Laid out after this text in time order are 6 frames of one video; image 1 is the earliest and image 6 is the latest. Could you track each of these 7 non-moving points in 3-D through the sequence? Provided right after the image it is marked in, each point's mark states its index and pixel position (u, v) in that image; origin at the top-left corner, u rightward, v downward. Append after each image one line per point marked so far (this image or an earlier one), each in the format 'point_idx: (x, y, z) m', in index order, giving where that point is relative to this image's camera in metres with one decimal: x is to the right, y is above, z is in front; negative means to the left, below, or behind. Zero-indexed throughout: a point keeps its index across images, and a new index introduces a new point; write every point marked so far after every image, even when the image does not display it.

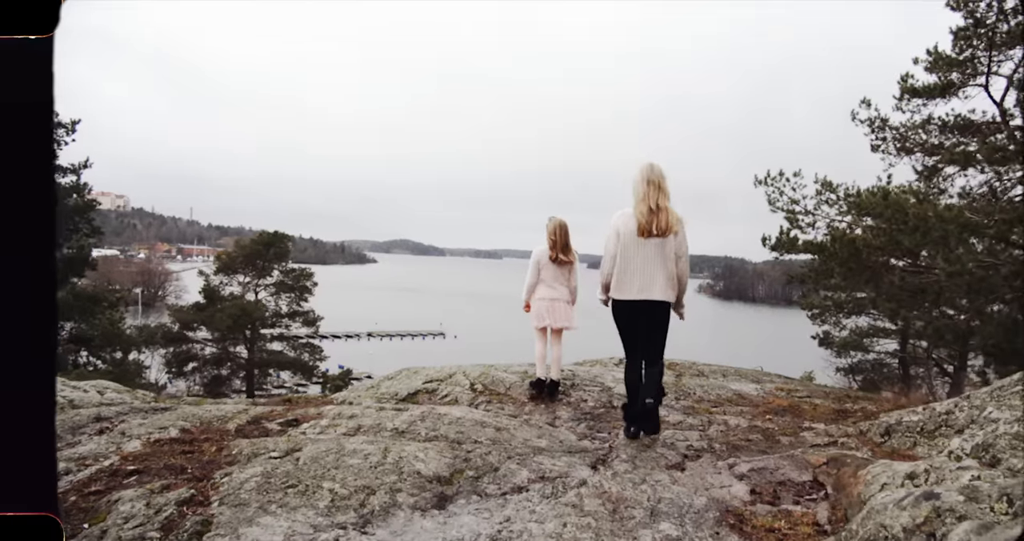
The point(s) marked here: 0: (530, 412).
0: (+0.2, -1.2, +5.4) m
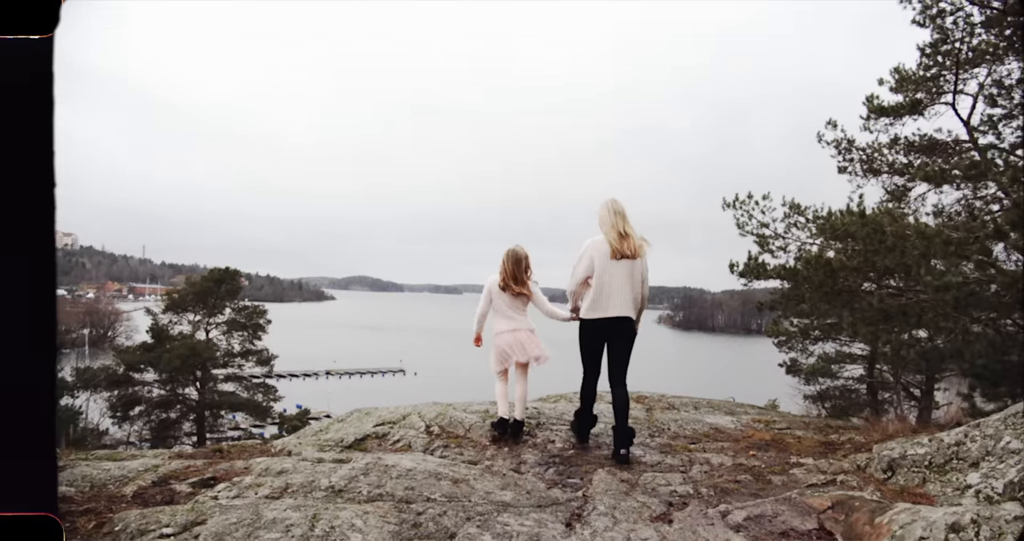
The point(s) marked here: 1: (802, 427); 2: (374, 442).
0: (-0.1, -1.5, +4.8) m
1: (+3.3, -1.8, +7.1) m
2: (-1.1, -1.4, +5.0) m
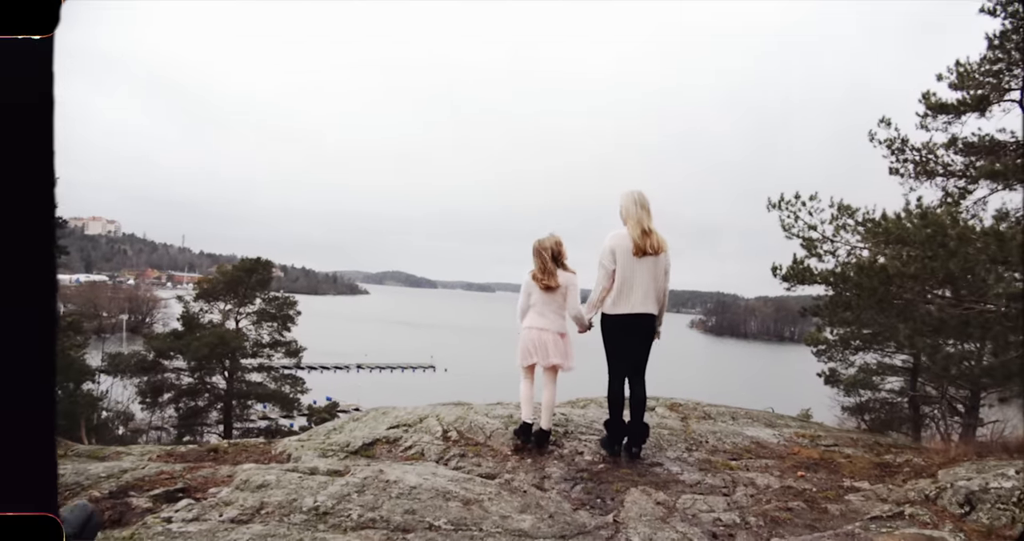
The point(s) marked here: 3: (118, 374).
0: (0.0, -1.4, +4.4) m
1: (+3.5, -1.8, +6.5) m
2: (-1.0, -1.3, +4.5) m
3: (-10.9, -2.9, +17.1) m
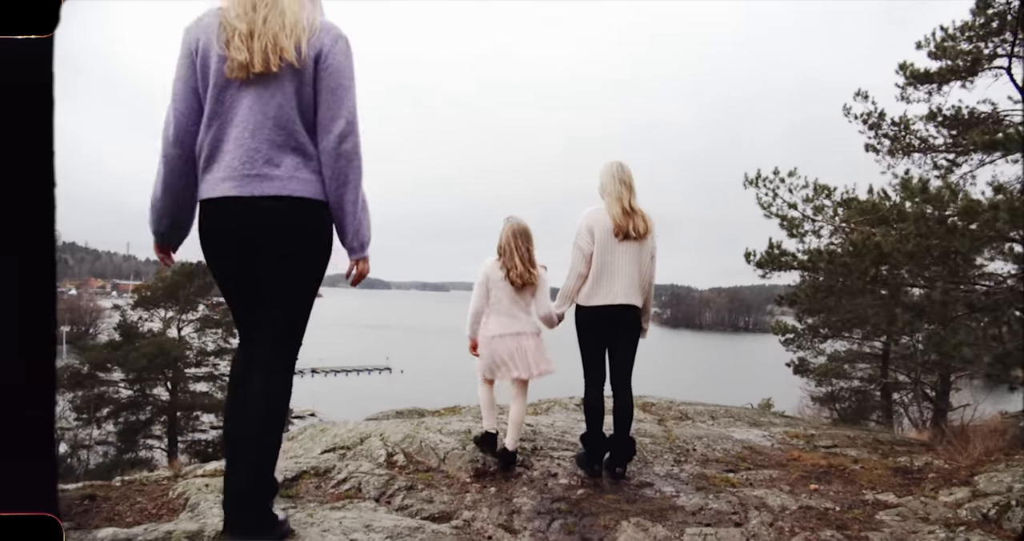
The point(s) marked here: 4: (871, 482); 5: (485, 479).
0: (-0.2, -1.3, +3.5) m
1: (+3.2, -1.6, +5.8) m
2: (-1.2, -1.2, +3.6) m
3: (-11.9, -3.1, +15.5) m
4: (+2.5, -1.5, +4.4) m
5: (-0.2, -1.3, +4.0) m
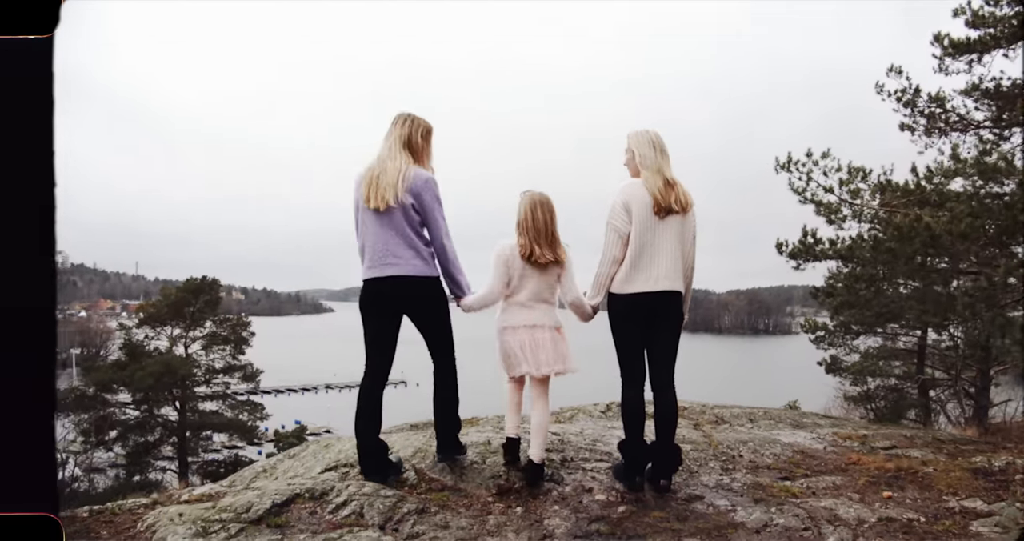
0: (-0.1, -1.2, +3.0) m
1: (+3.4, -1.5, +5.2) m
2: (-1.0, -1.2, +3.1) m
3: (-11.5, -3.5, +15.0) m
4: (+2.7, -1.3, +3.8) m
5: (0.0, -1.2, +3.4) m
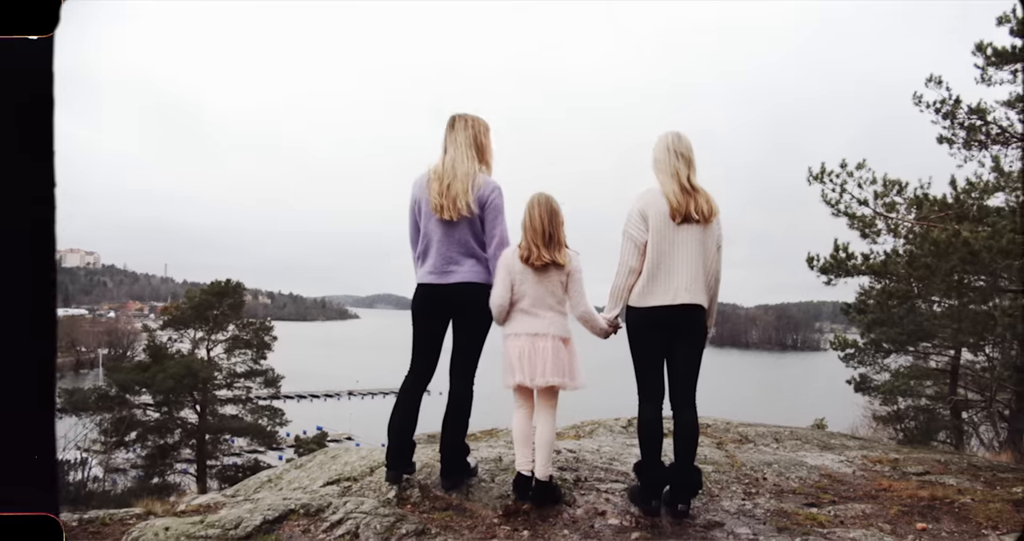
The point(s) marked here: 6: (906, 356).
0: (0.0, -1.3, +2.8) m
1: (+3.5, -1.6, +4.9) m
2: (-1.0, -1.2, +2.9) m
3: (-11.1, -3.5, +15.2) m
4: (+2.7, -1.4, +3.5) m
5: (0.0, -1.3, +3.2) m
6: (+7.8, -1.7, +12.4) m
